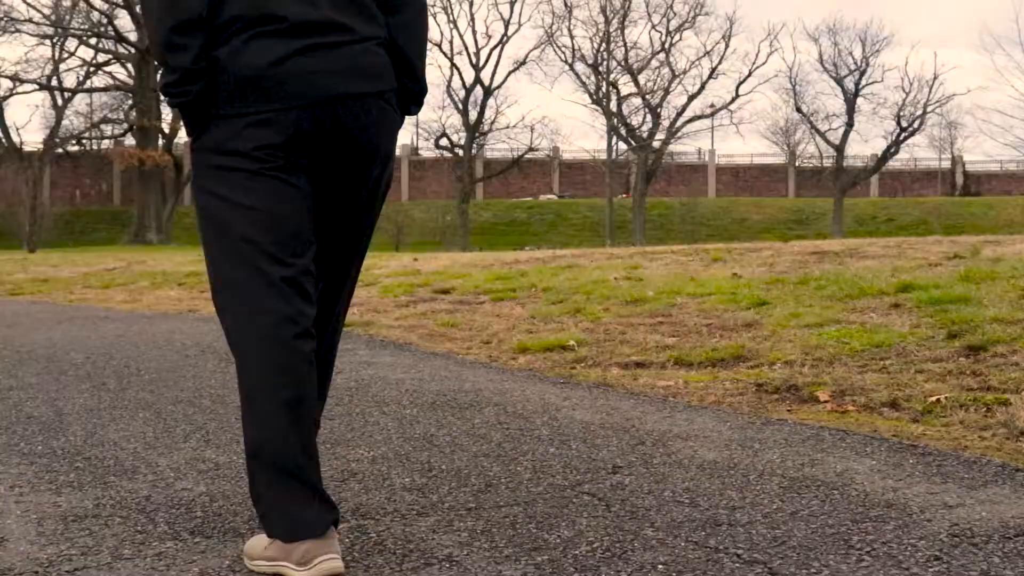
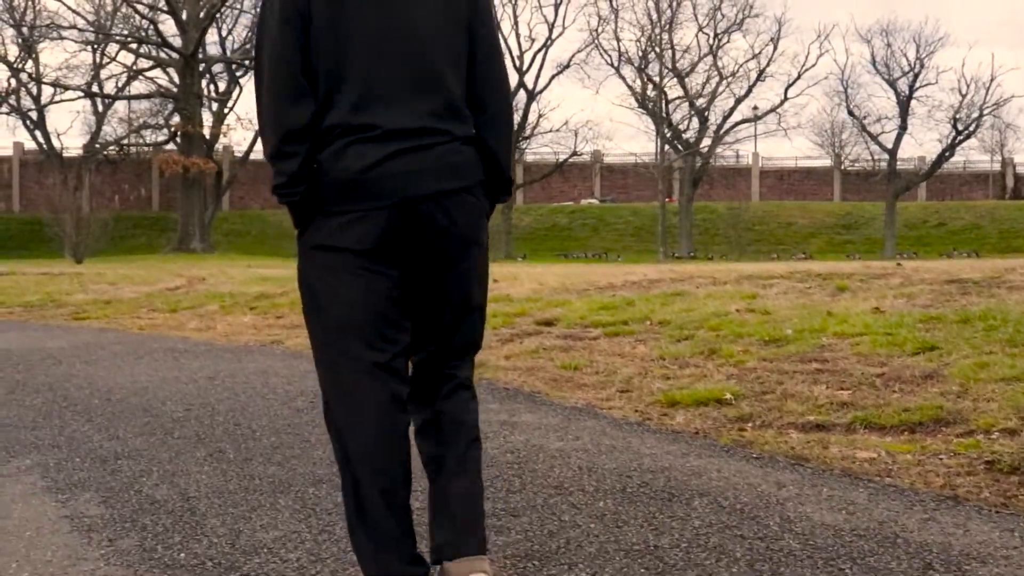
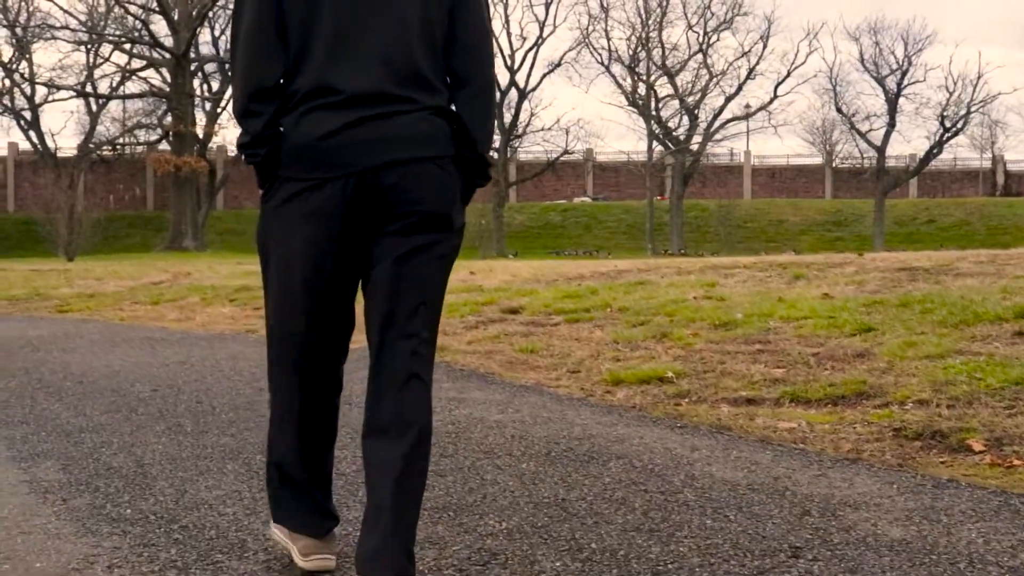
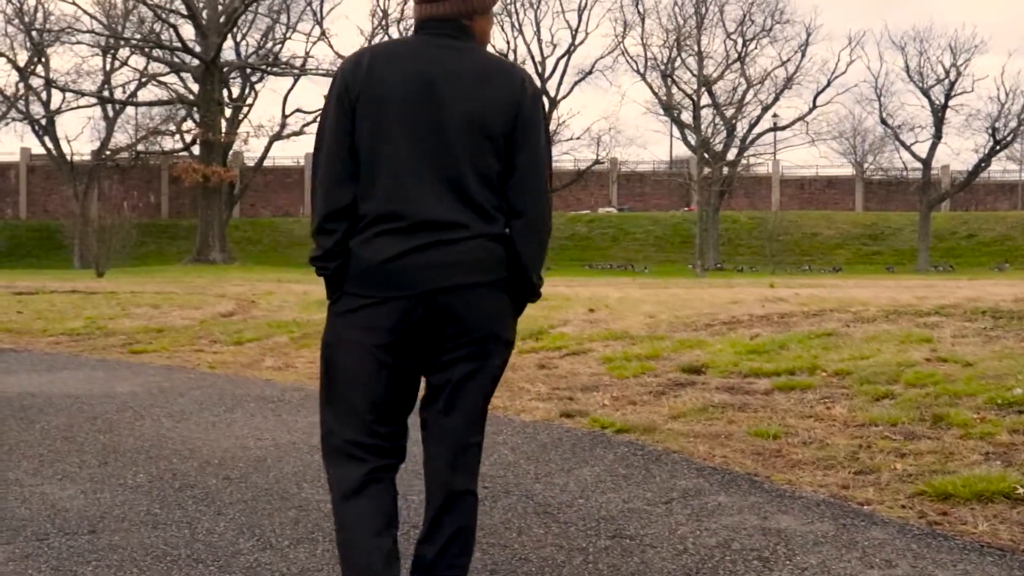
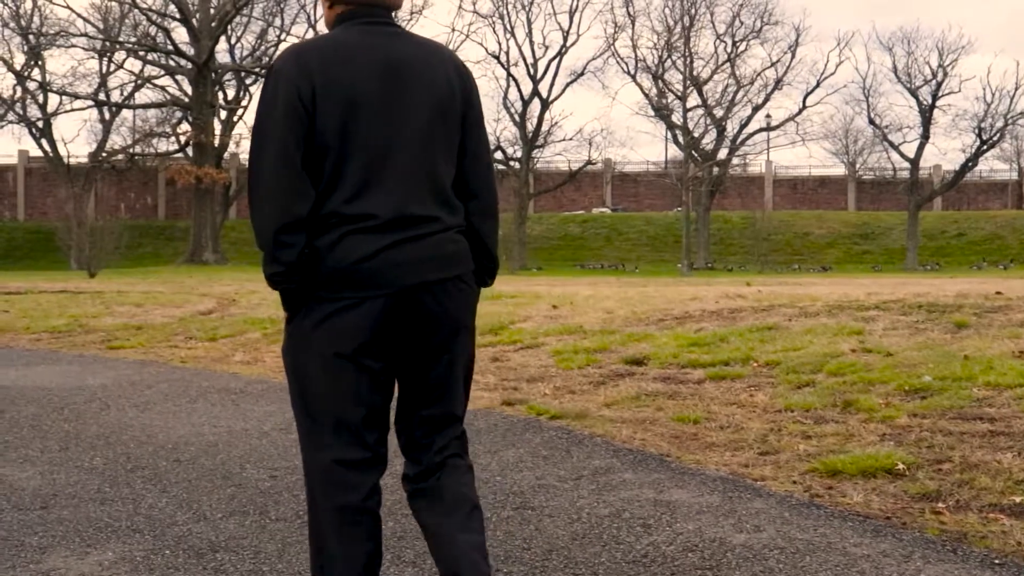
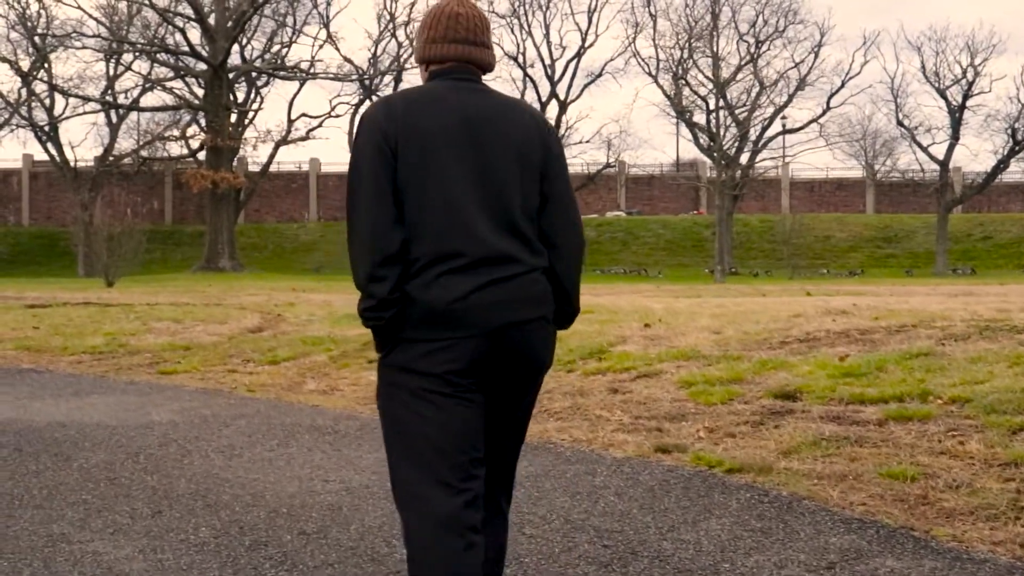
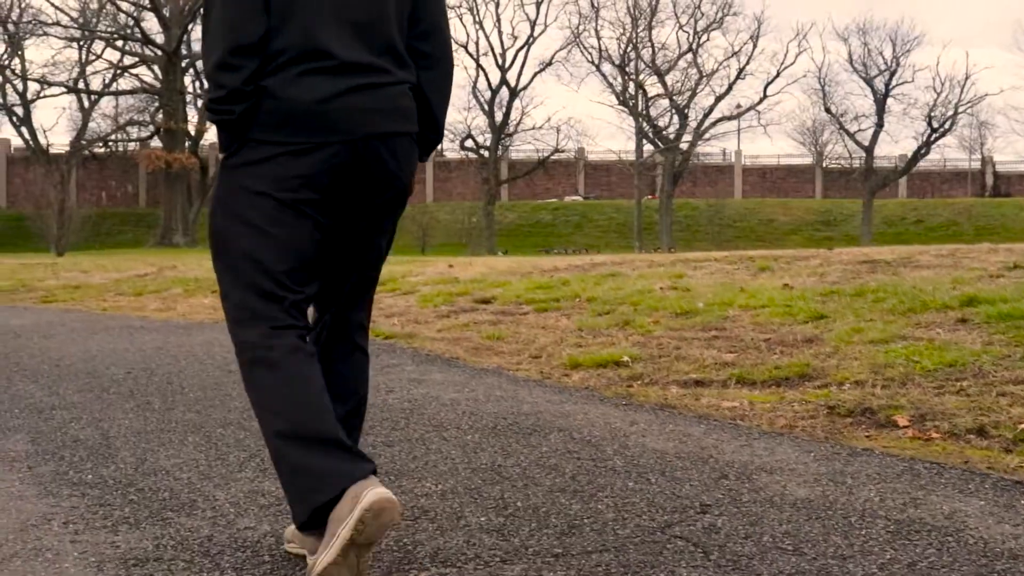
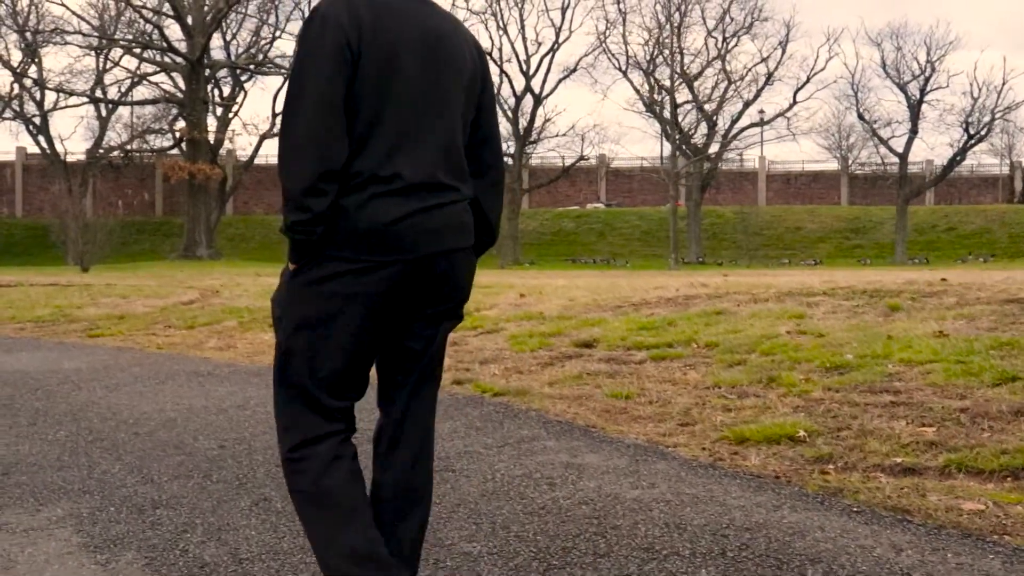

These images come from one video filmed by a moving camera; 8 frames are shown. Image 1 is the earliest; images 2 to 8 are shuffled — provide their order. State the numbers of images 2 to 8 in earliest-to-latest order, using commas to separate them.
7, 3, 2, 8, 5, 4, 6
